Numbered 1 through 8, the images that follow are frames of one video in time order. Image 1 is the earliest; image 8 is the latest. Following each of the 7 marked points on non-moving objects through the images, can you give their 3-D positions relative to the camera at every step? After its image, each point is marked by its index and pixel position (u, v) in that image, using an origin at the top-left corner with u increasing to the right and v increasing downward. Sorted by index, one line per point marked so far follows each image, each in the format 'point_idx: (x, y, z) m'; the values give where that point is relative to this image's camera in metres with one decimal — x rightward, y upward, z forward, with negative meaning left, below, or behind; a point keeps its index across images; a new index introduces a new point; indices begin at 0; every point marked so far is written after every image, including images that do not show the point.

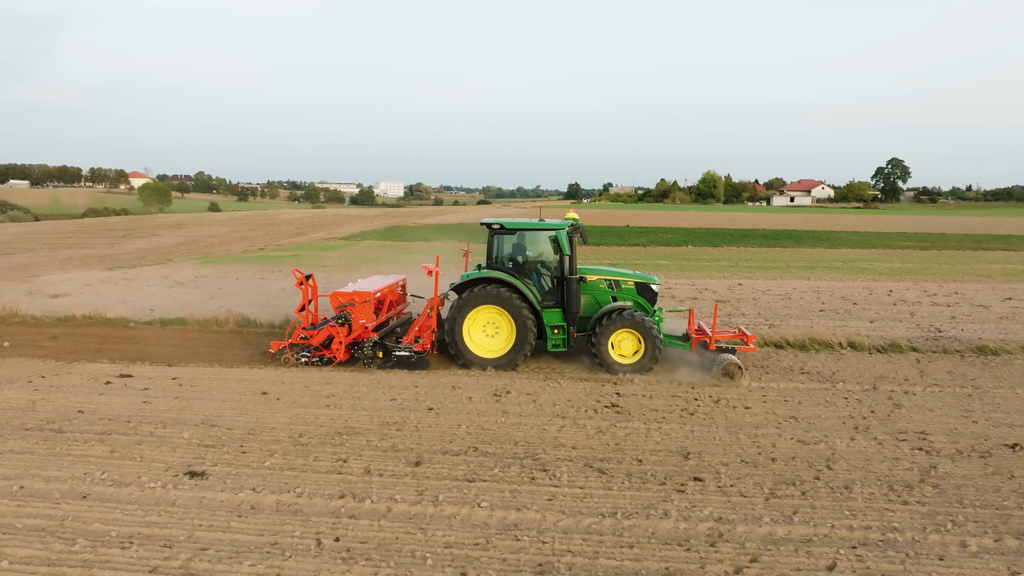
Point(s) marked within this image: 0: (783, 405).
0: (+2.4, -1.1, +6.3) m
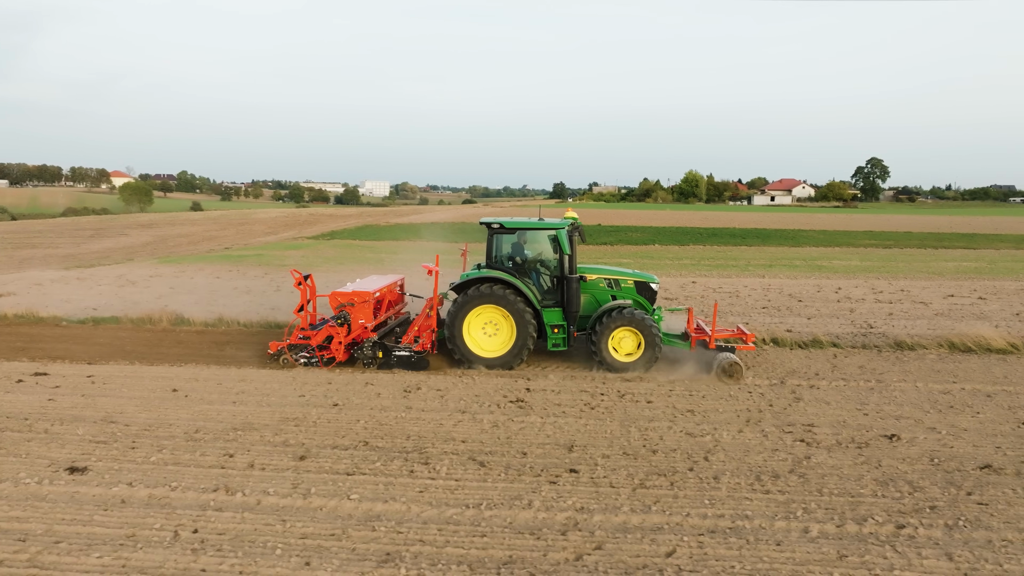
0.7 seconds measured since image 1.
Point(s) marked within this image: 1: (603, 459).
0: (+1.6, -1.0, +6.4) m
1: (+0.7, -1.2, +4.9) m
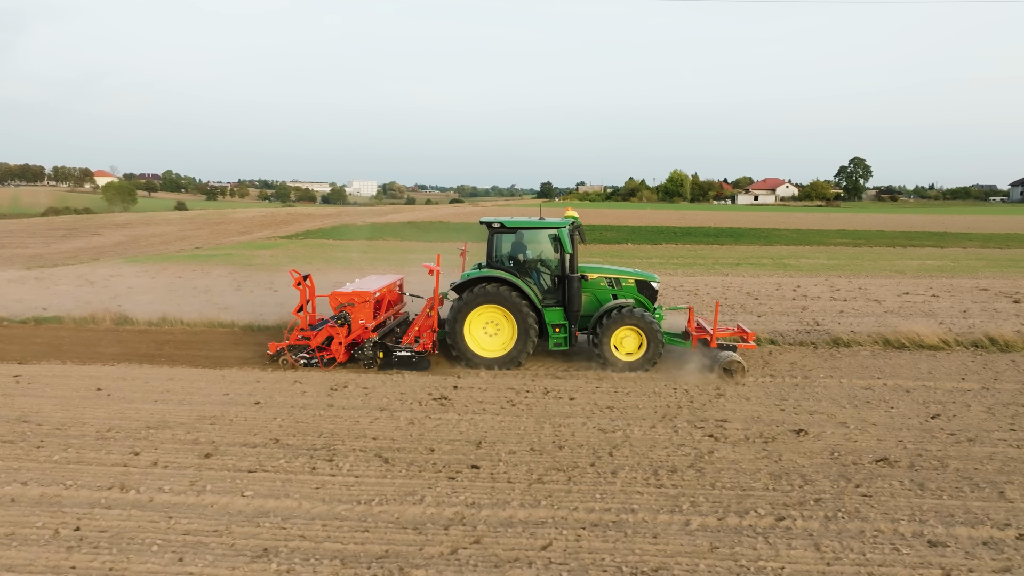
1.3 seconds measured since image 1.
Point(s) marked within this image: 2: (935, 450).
0: (+0.9, -1.0, +6.5) m
1: (0.0, -1.2, +5.0) m
2: (+3.2, -1.2, +5.2) m
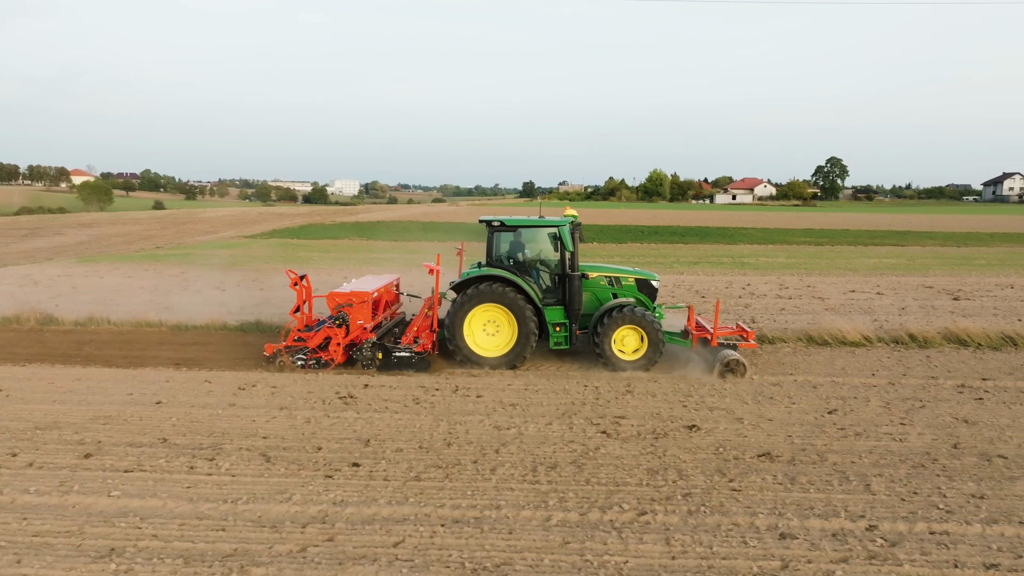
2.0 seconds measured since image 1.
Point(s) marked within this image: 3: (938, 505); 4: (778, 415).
0: (0.0, -1.0, +6.5) m
1: (-0.9, -1.2, +5.0) m
2: (+2.3, -1.2, +5.2) m
3: (+2.6, -1.3, +4.2) m
4: (+2.3, -1.1, +5.9) m
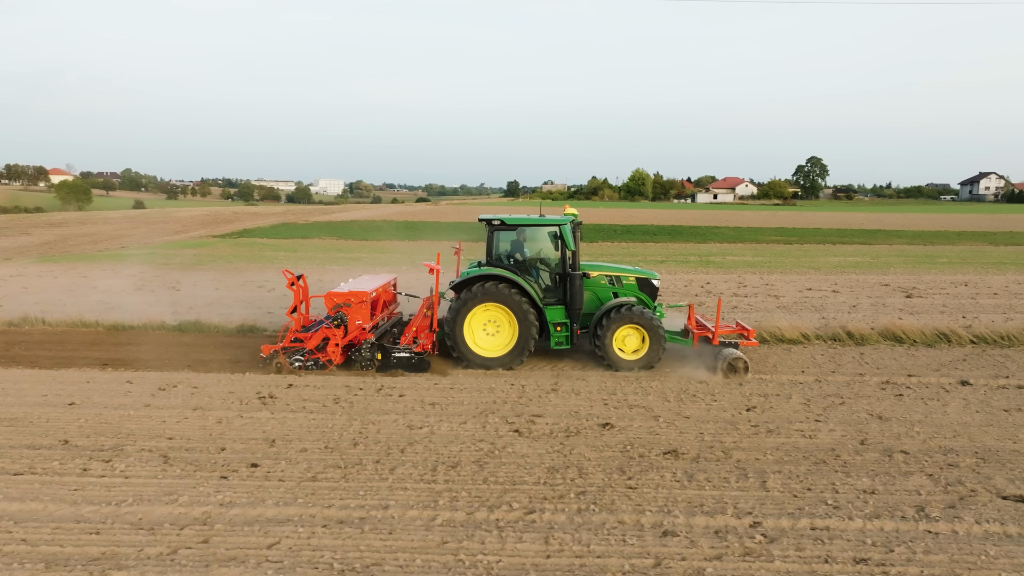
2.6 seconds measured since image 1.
0: (-0.7, -1.0, +6.4) m
1: (-1.5, -1.2, +4.9) m
2: (+1.7, -1.2, +5.2) m
3: (+1.9, -1.3, +4.2) m
4: (+1.6, -1.1, +5.9) m
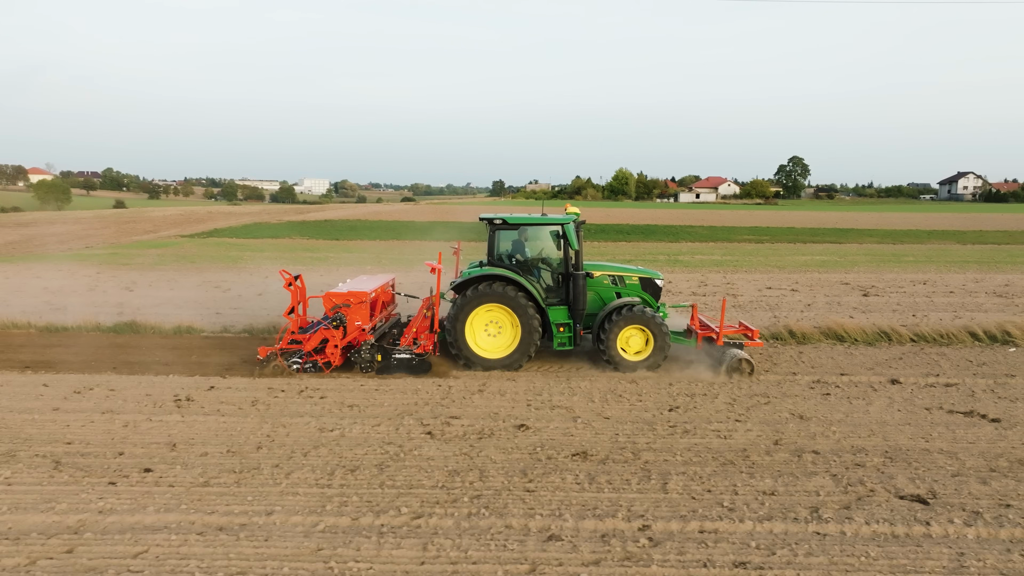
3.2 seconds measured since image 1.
0: (-1.4, -1.0, +6.3) m
1: (-2.2, -1.2, +4.8) m
2: (+1.0, -1.2, +5.2) m
3: (+1.3, -1.3, +4.1) m
4: (+0.9, -1.1, +5.8) m
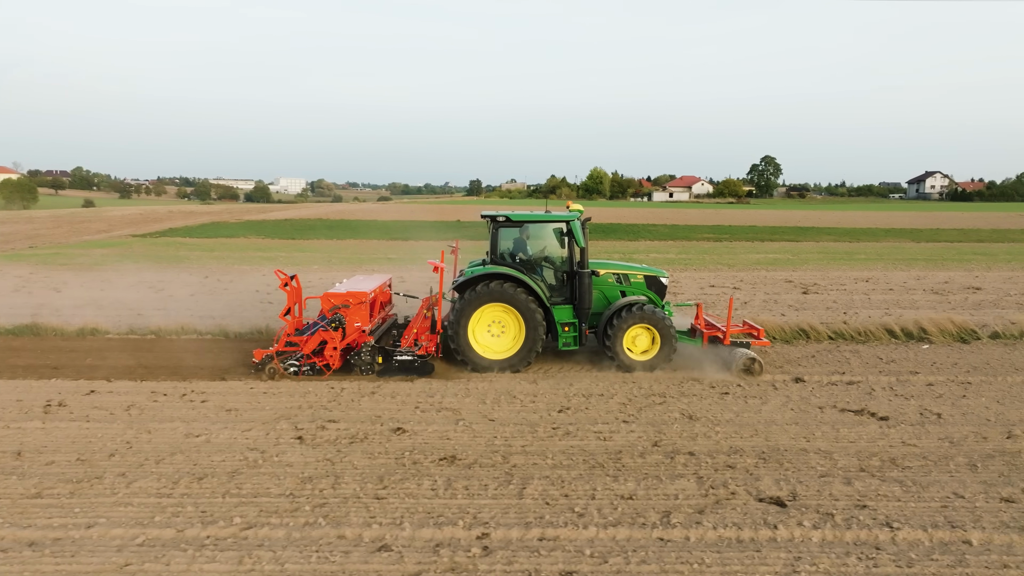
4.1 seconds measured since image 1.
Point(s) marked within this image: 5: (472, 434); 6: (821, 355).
0: (-2.4, -1.0, +6.1) m
1: (-3.1, -1.2, +4.5) m
2: (0.0, -1.1, +5.0) m
3: (+0.4, -1.3, +4.0) m
4: (-0.1, -1.0, +5.7) m
5: (-0.3, -1.1, +5.2) m
6: (+3.5, -0.8, +7.8) m
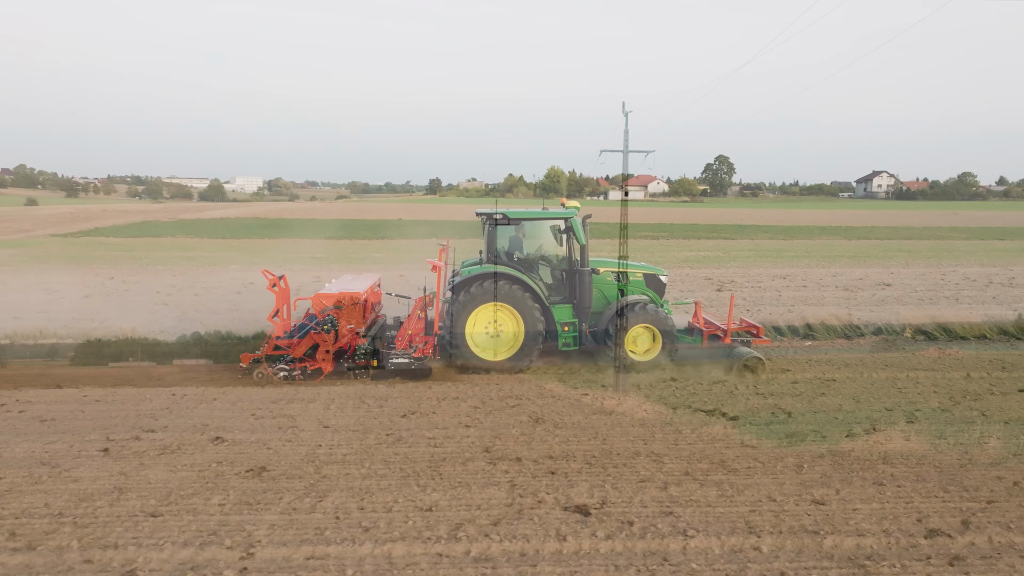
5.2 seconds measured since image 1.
0: (-3.7, -1.0, +5.7) m
1: (-4.3, -1.2, +4.1) m
2: (-1.2, -1.1, +4.7) m
3: (-0.8, -1.3, +3.7) m
4: (-1.3, -1.0, +5.4) m
5: (-1.5, -1.1, +4.9) m
6: (+2.1, -0.7, +7.7) m
